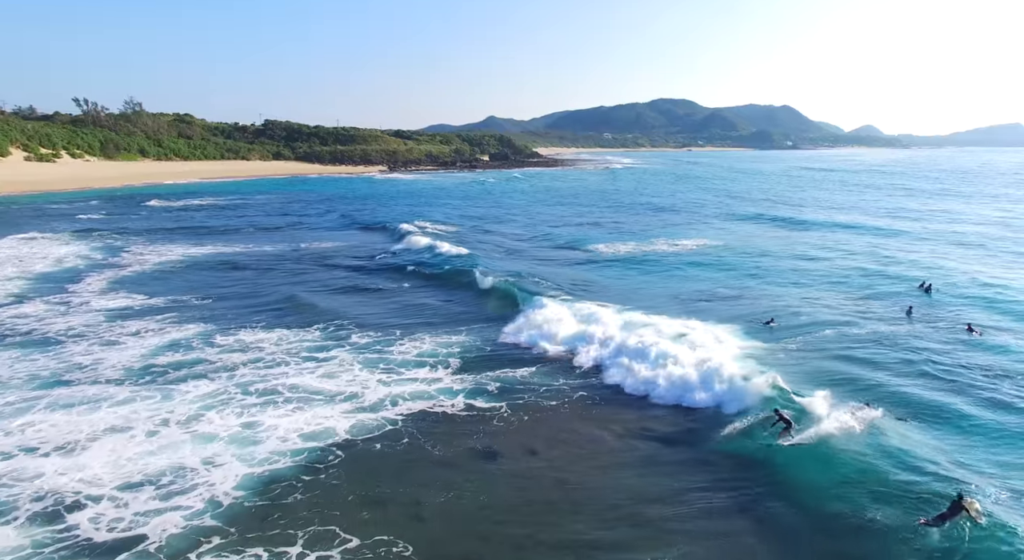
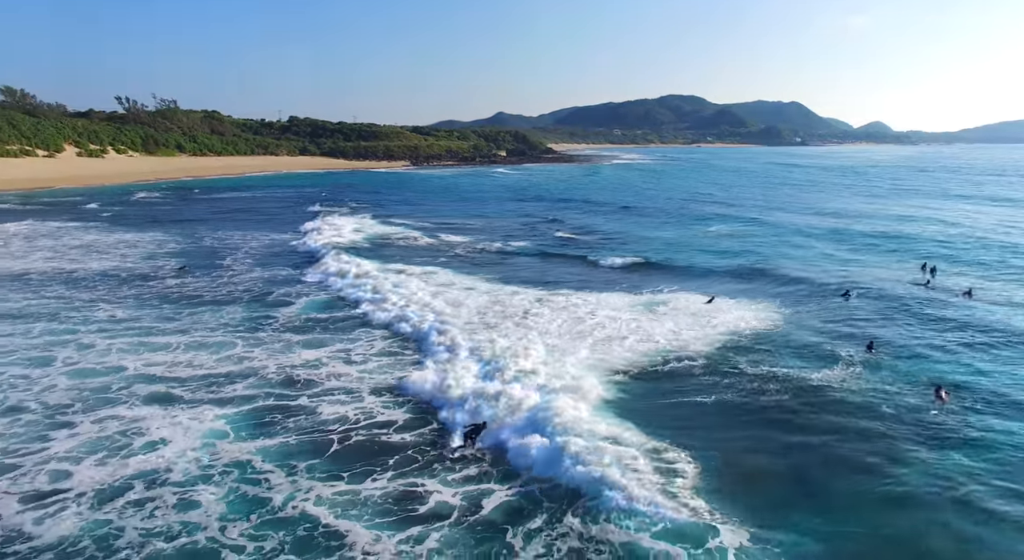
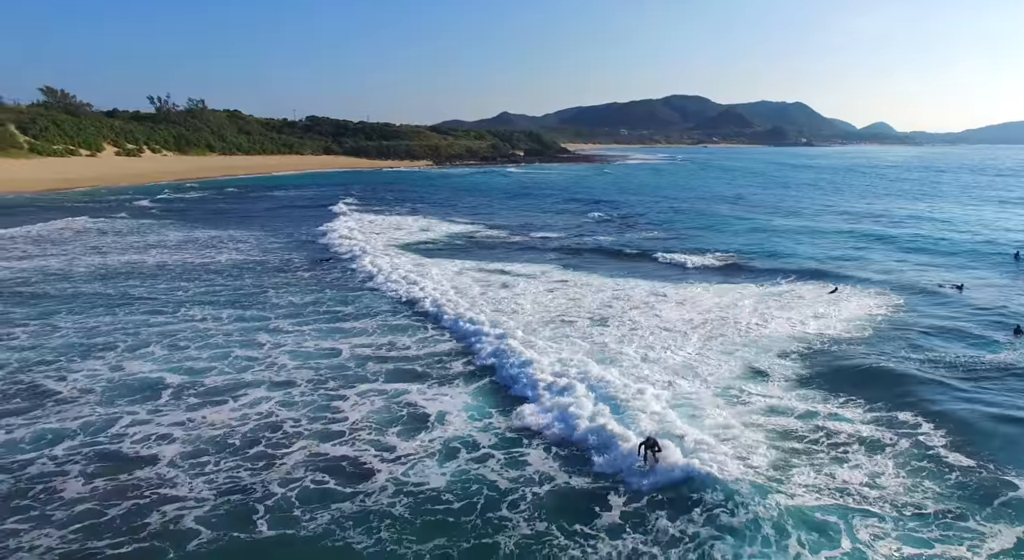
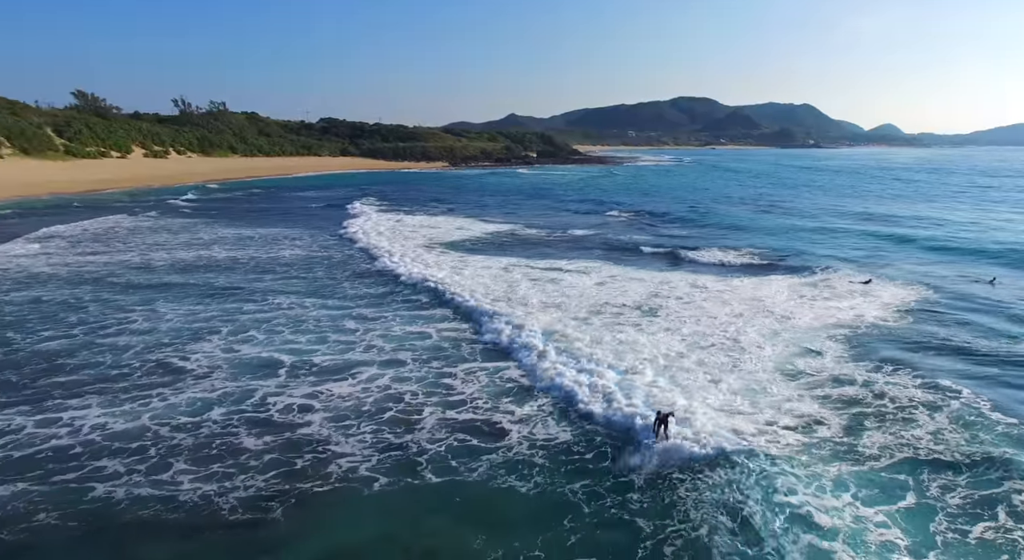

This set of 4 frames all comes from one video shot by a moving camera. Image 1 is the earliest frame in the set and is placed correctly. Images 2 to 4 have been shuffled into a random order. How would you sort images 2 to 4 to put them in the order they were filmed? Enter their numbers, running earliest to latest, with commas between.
2, 3, 4
